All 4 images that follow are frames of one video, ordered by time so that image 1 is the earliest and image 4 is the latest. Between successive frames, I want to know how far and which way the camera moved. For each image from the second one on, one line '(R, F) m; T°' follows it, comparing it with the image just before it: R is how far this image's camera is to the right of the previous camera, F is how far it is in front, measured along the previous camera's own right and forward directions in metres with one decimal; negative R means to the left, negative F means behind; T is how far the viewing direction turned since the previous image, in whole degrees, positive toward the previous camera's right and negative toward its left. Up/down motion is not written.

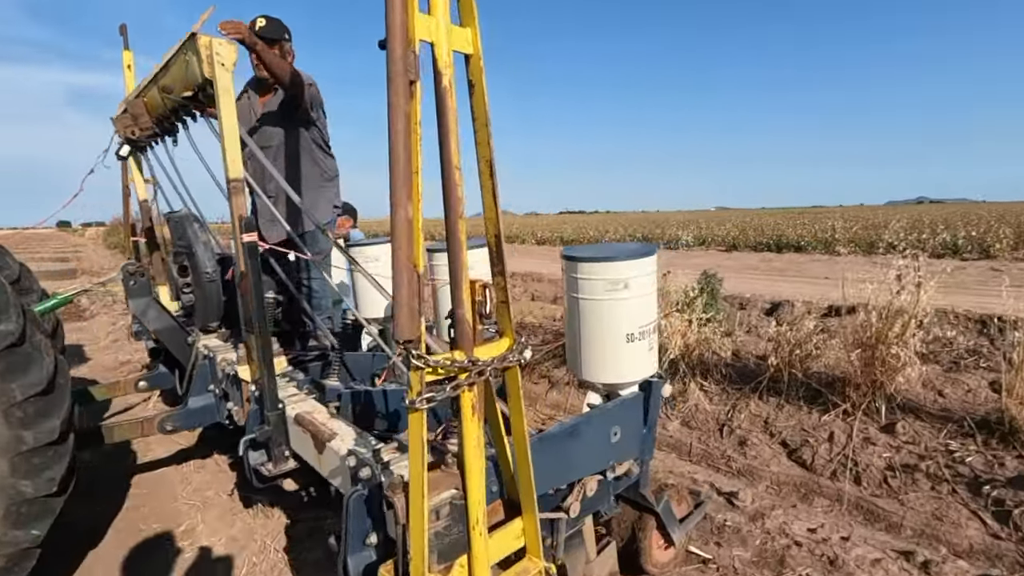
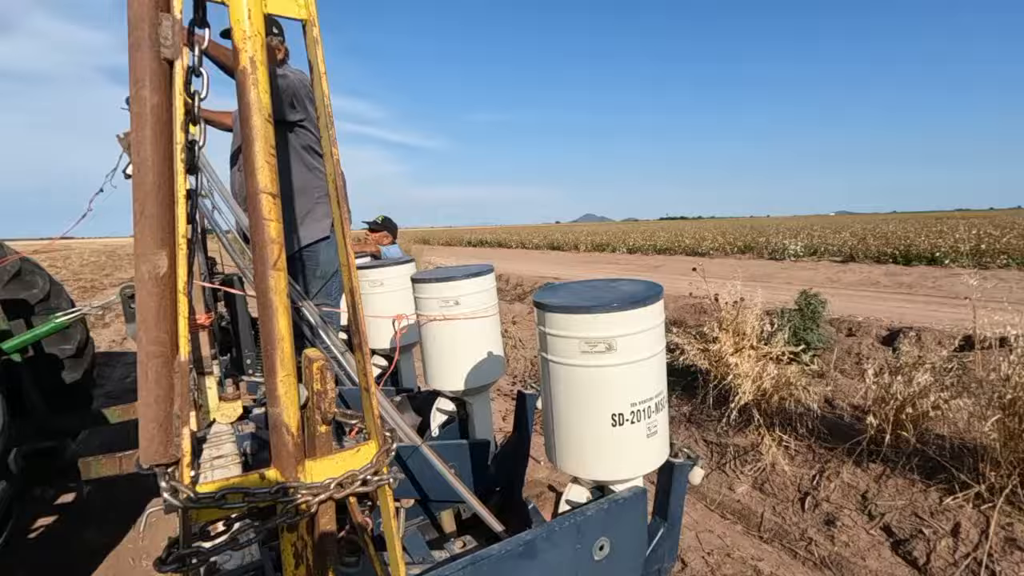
(+0.5, +0.6) m; -10°
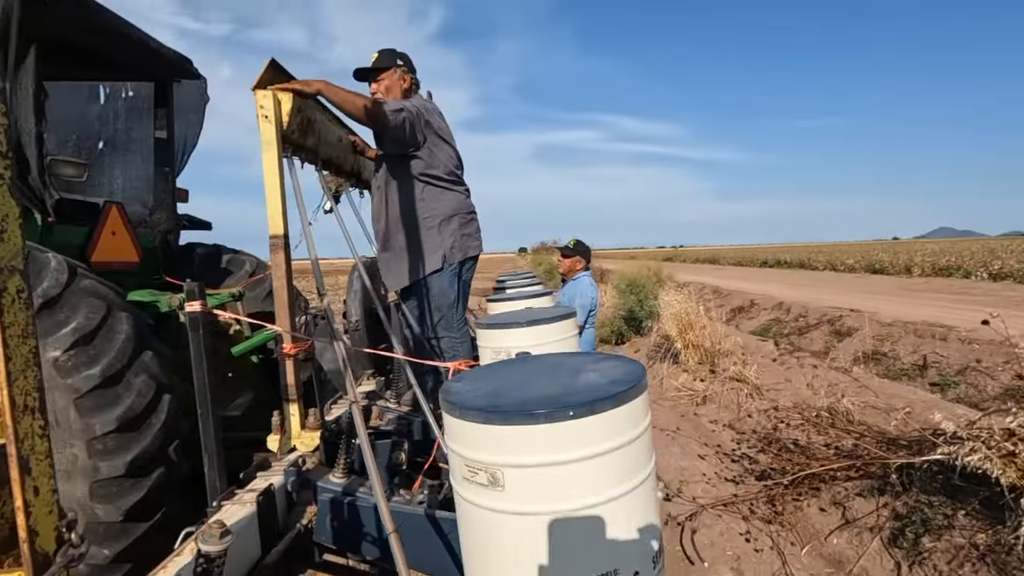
(+0.8, +0.8) m; -31°
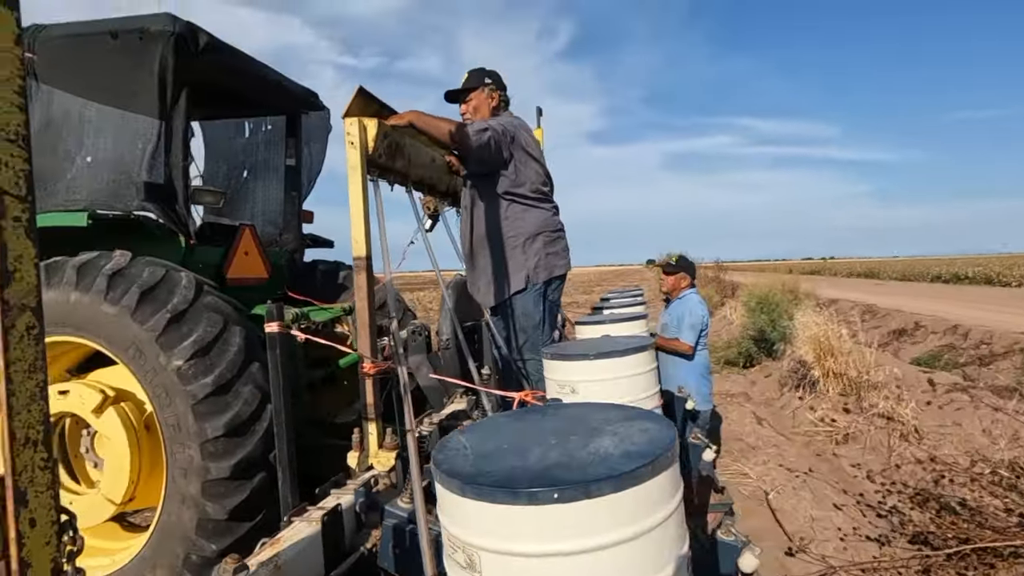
(+0.2, +0.2) m; -13°
